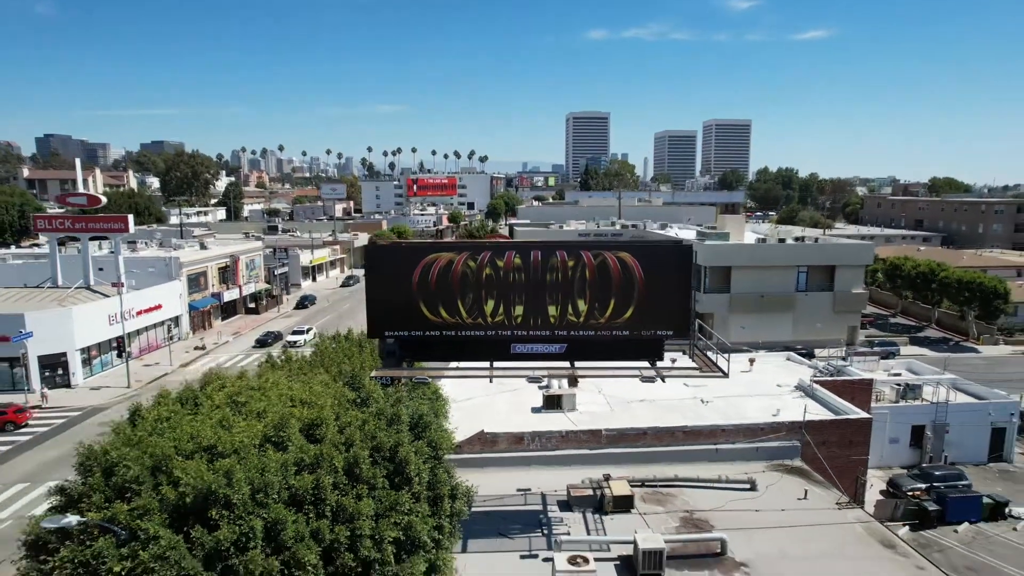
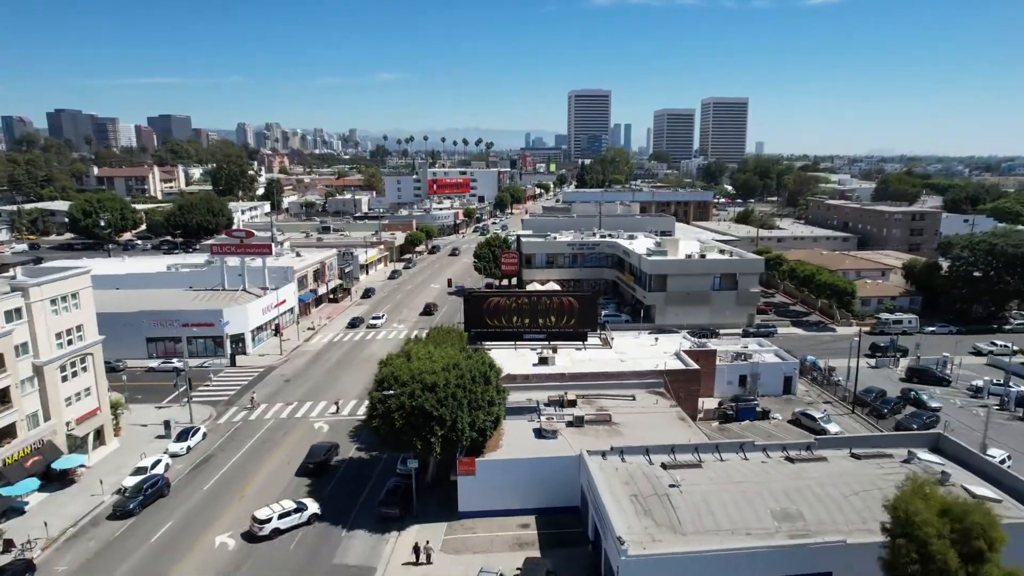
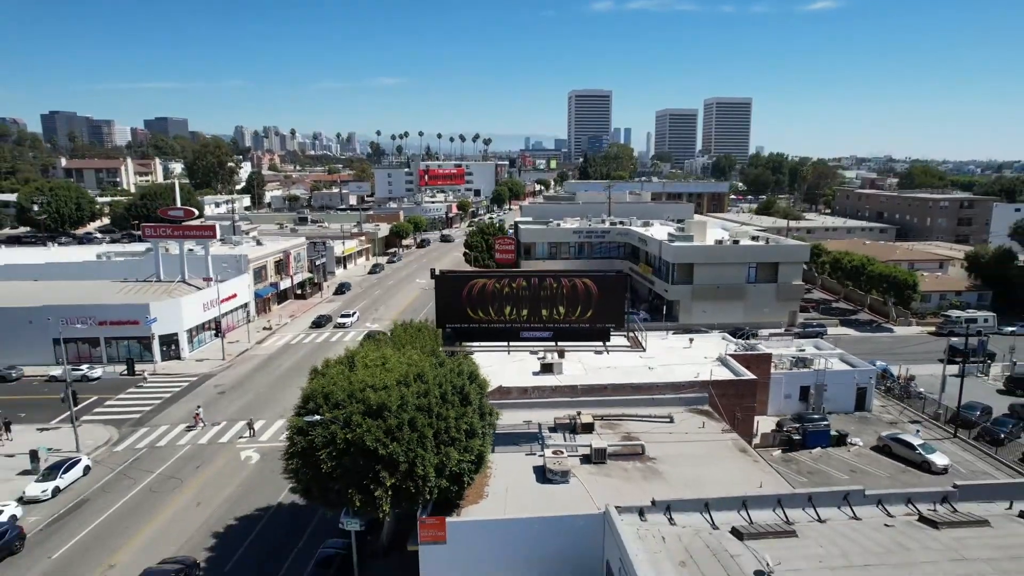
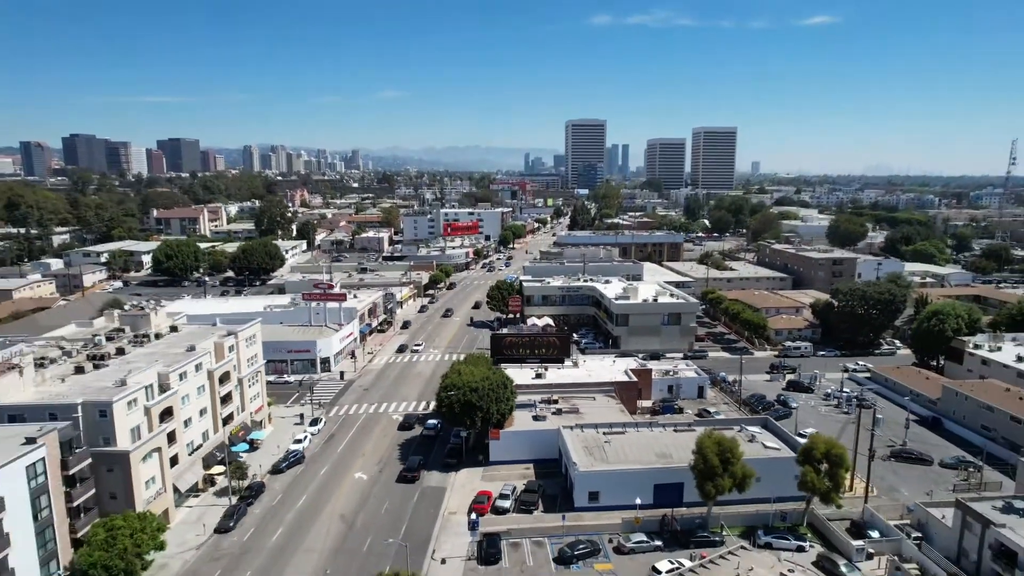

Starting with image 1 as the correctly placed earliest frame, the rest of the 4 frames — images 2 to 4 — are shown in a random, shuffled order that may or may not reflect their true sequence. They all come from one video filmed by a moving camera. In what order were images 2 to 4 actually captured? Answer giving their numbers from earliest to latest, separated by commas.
3, 2, 4
